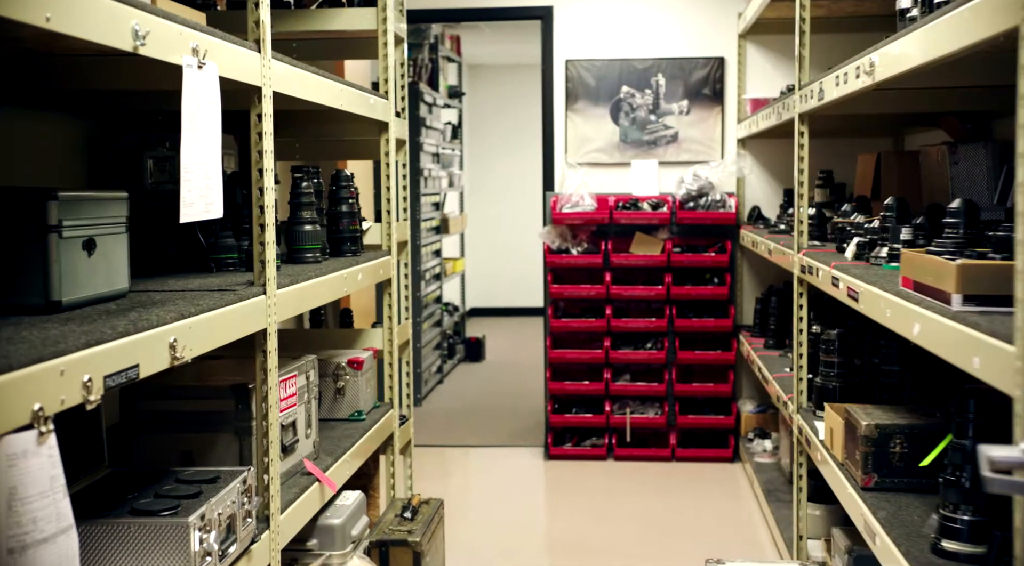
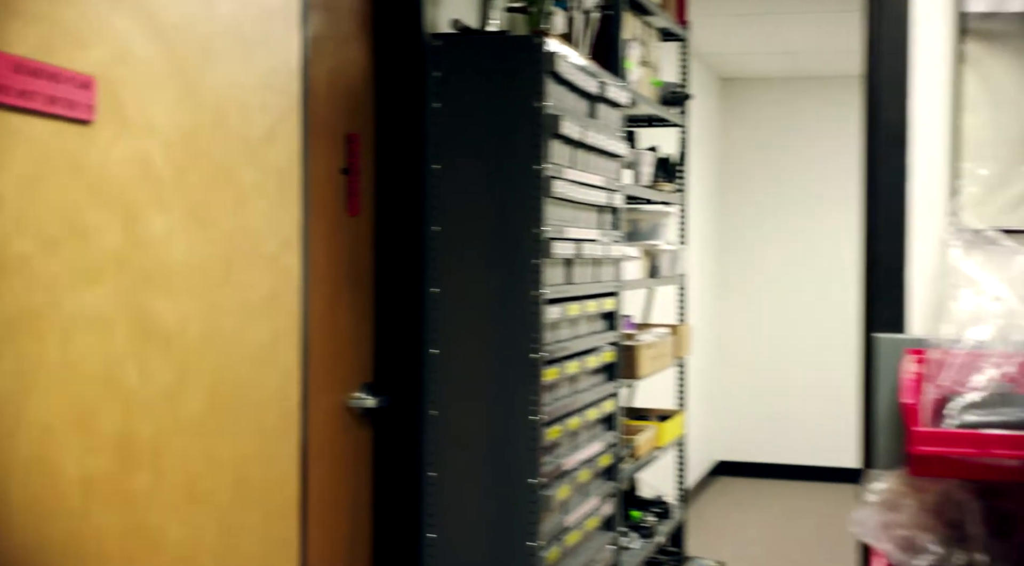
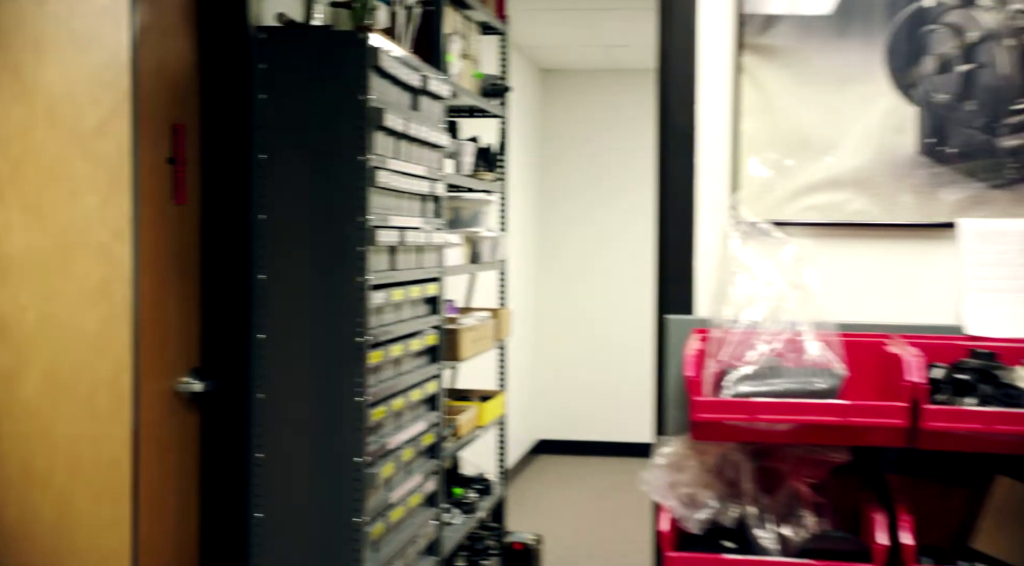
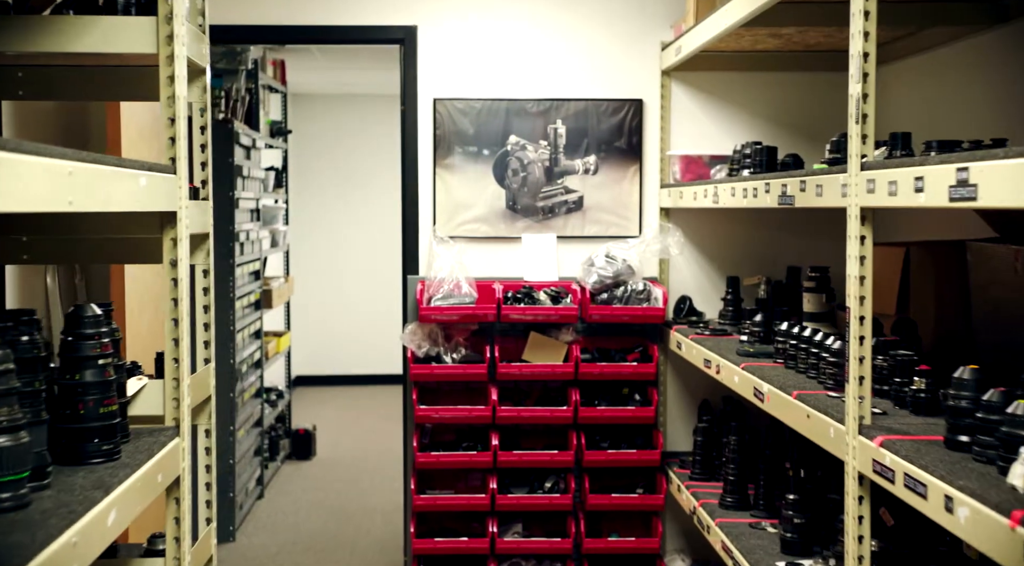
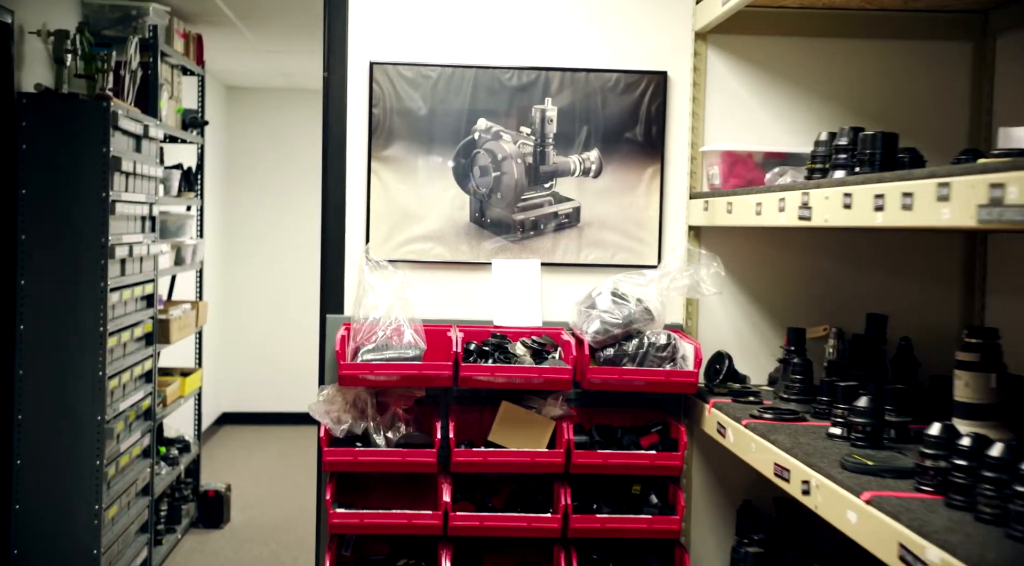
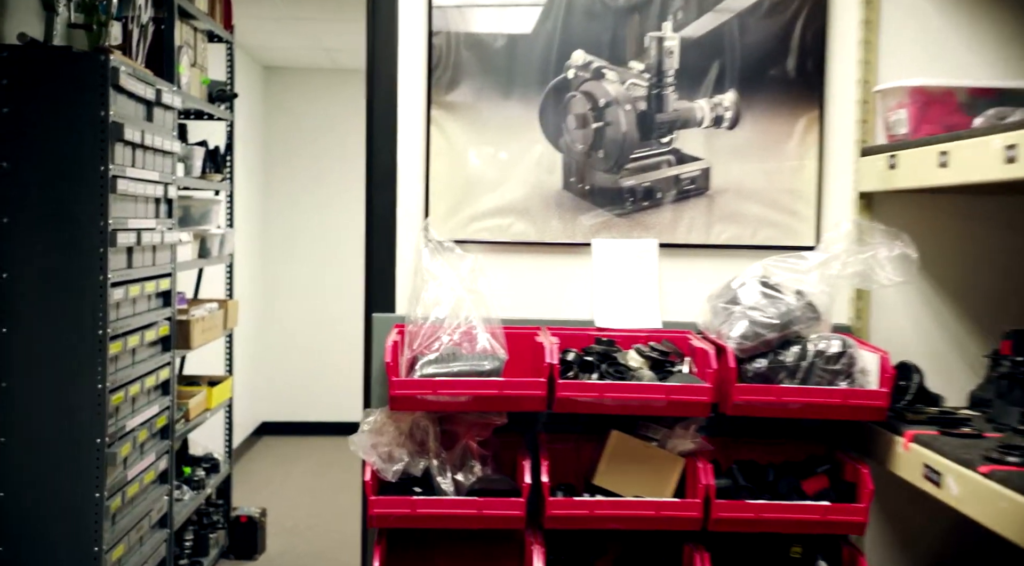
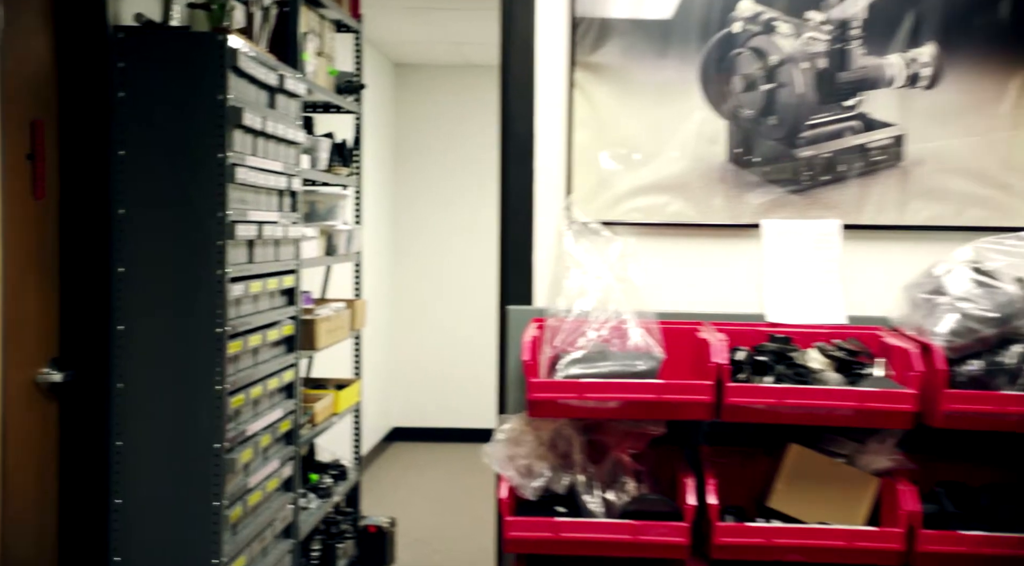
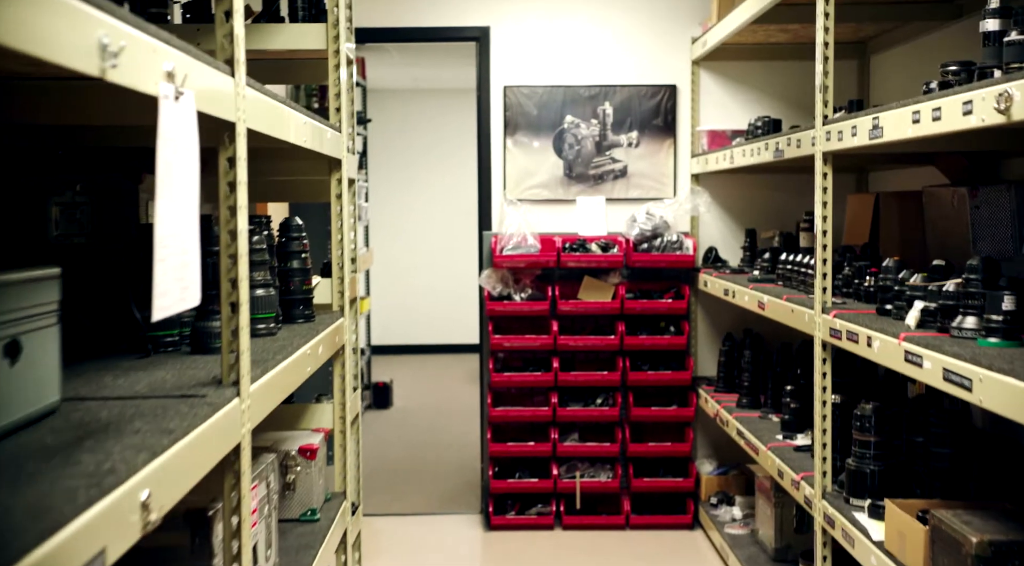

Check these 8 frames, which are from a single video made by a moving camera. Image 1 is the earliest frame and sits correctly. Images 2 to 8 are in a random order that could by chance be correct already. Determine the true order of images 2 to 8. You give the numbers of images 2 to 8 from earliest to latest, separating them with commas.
8, 4, 5, 6, 7, 3, 2
